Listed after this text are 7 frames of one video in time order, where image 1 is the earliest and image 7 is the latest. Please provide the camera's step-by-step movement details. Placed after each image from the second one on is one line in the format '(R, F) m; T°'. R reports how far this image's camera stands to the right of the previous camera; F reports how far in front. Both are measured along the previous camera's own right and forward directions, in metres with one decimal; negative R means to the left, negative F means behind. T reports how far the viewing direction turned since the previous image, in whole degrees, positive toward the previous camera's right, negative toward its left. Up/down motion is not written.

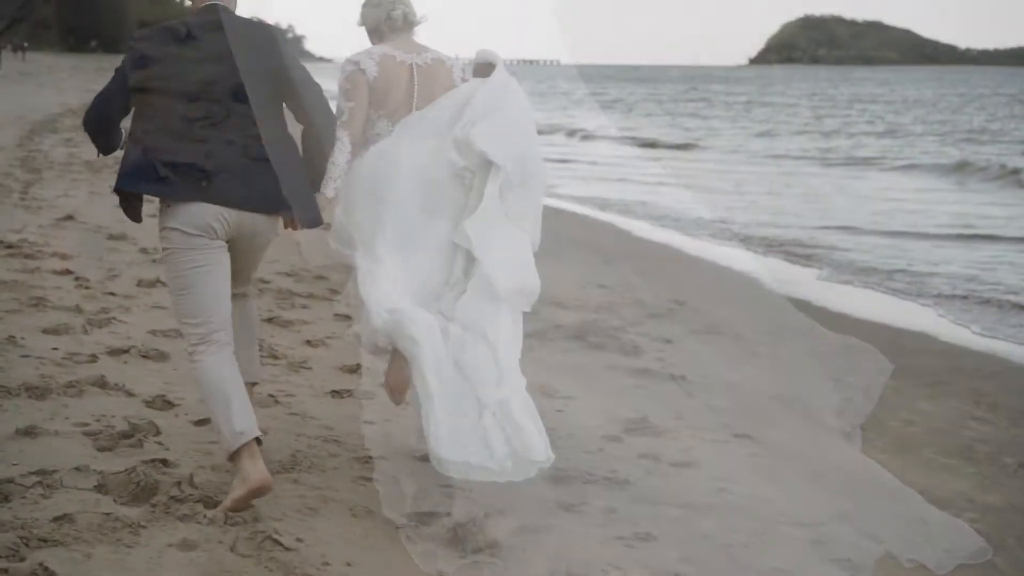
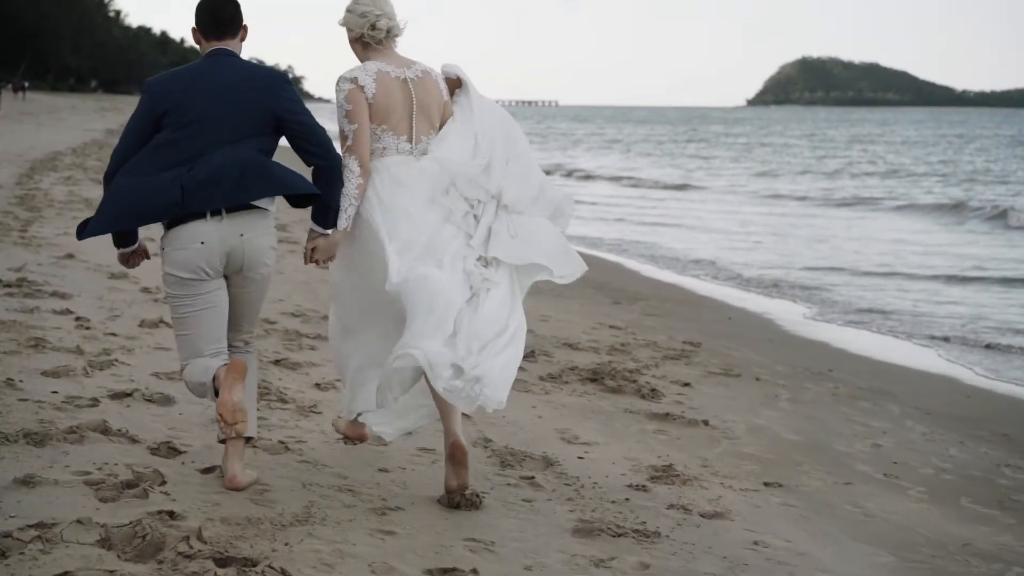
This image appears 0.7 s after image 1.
(-0.1, +0.2) m; 0°
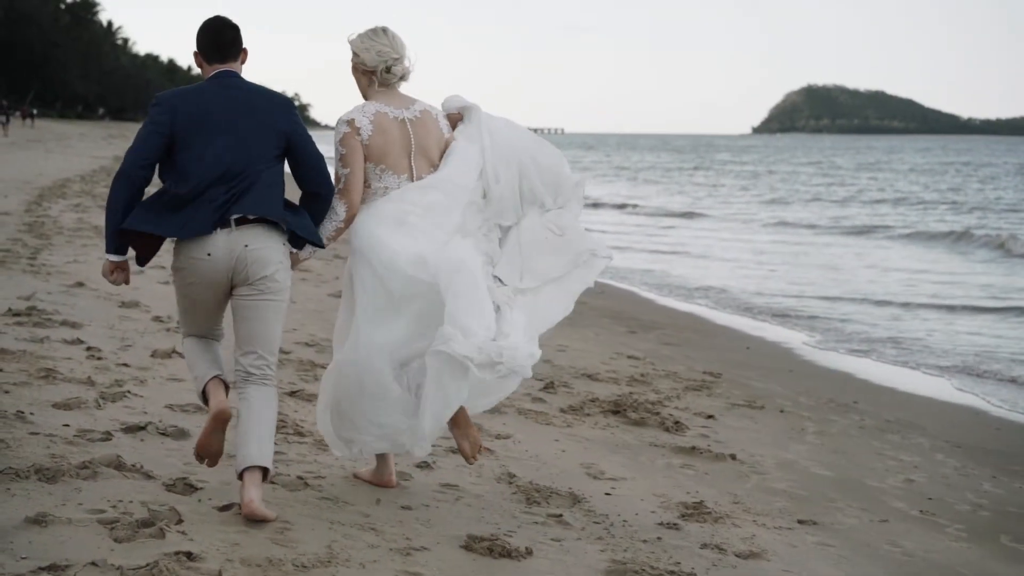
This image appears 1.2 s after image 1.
(-0.1, +0.1) m; 0°
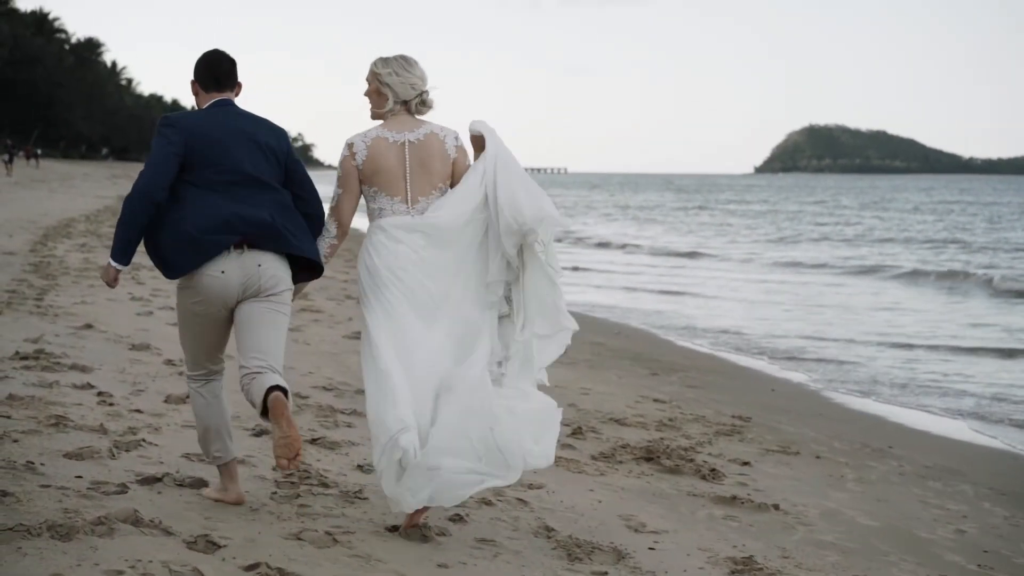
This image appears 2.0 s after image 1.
(-0.1, +0.2) m; 0°
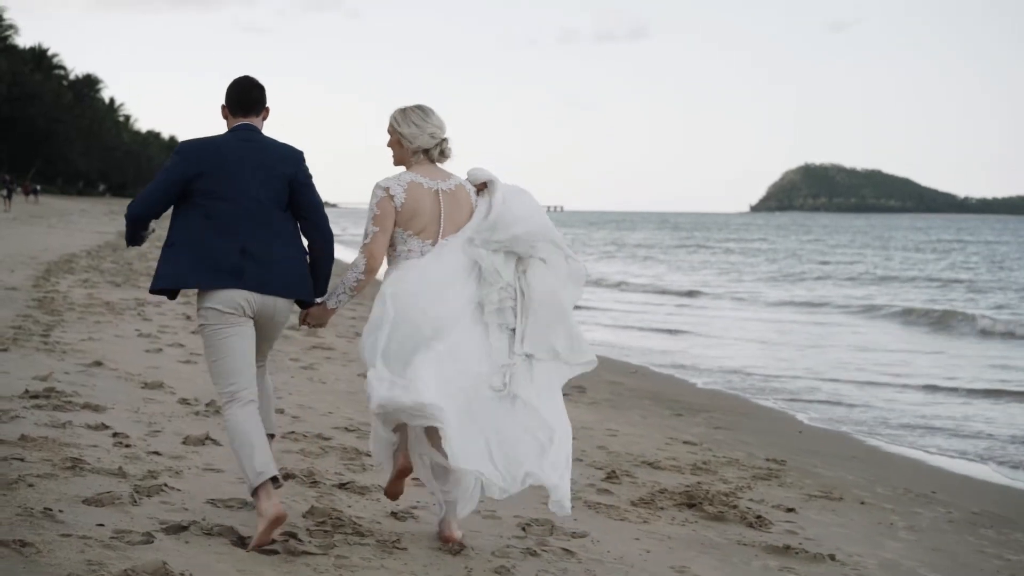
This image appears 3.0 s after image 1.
(-0.2, +0.2) m; 0°
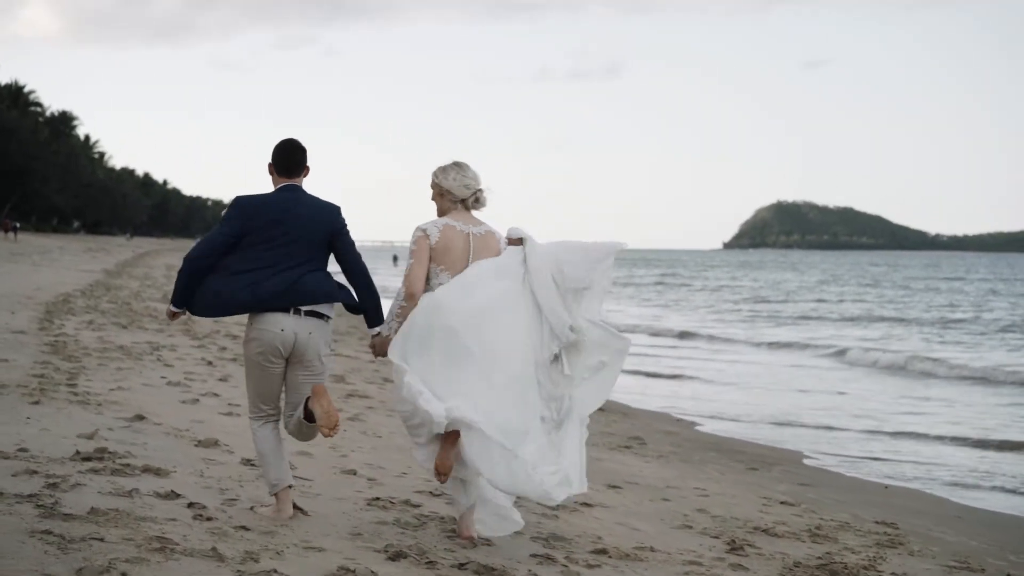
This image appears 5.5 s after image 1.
(-0.7, +0.5) m; +1°
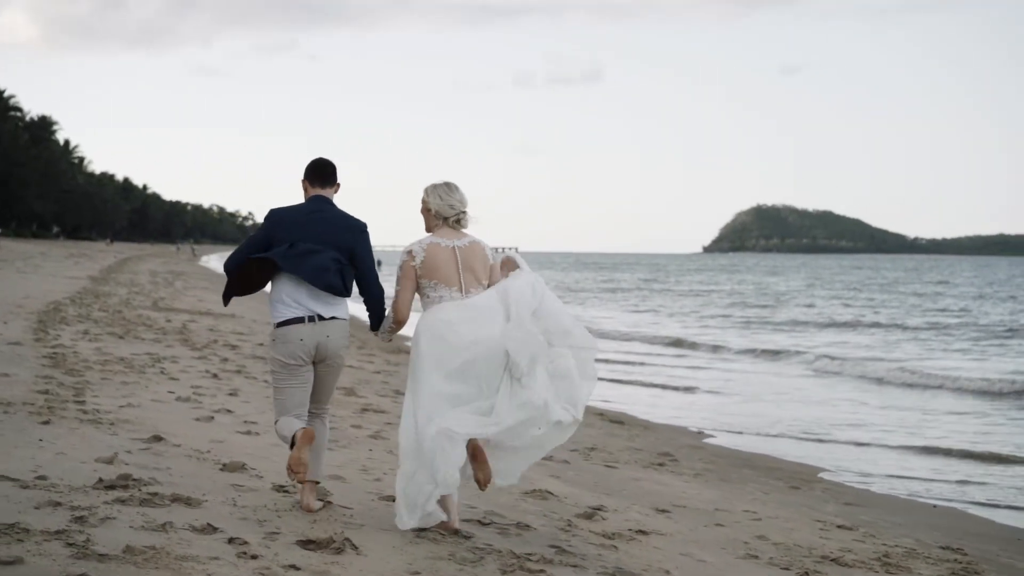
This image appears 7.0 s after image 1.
(-0.3, +0.3) m; +1°
